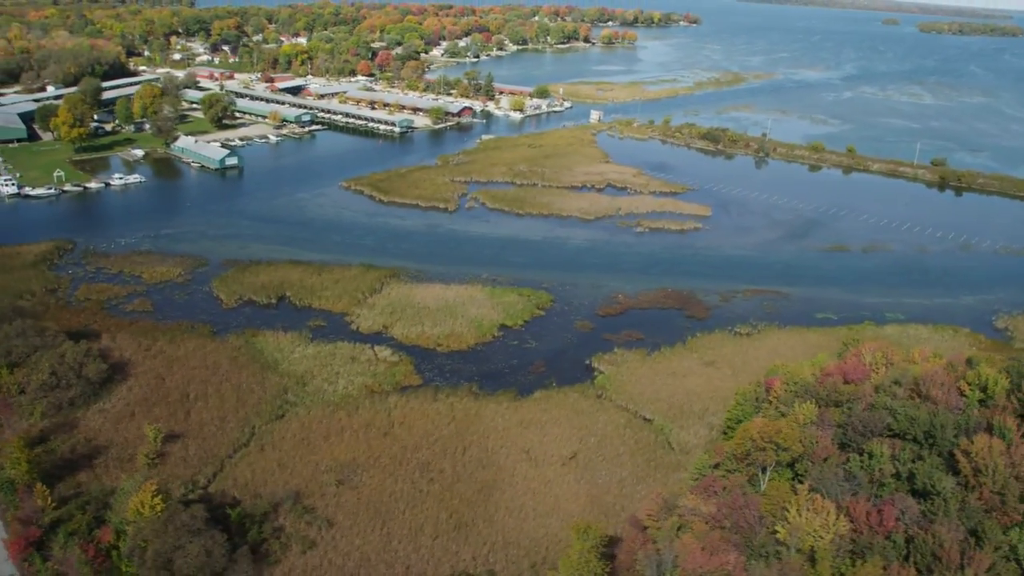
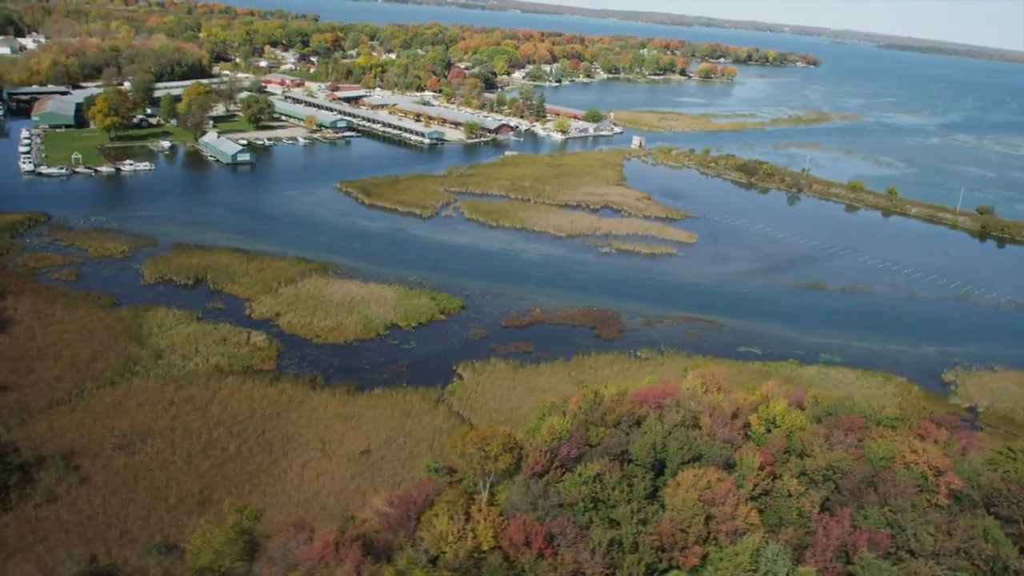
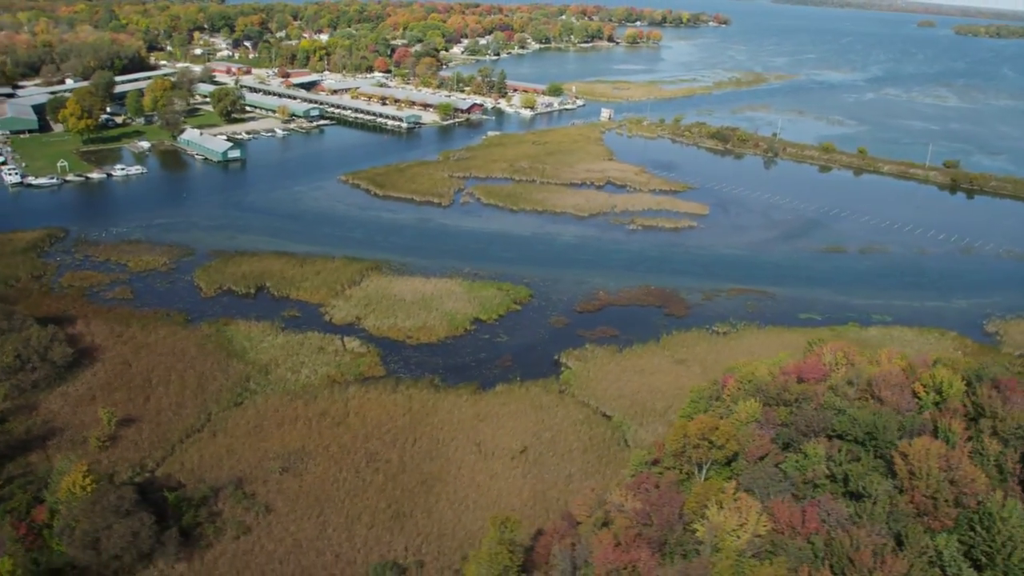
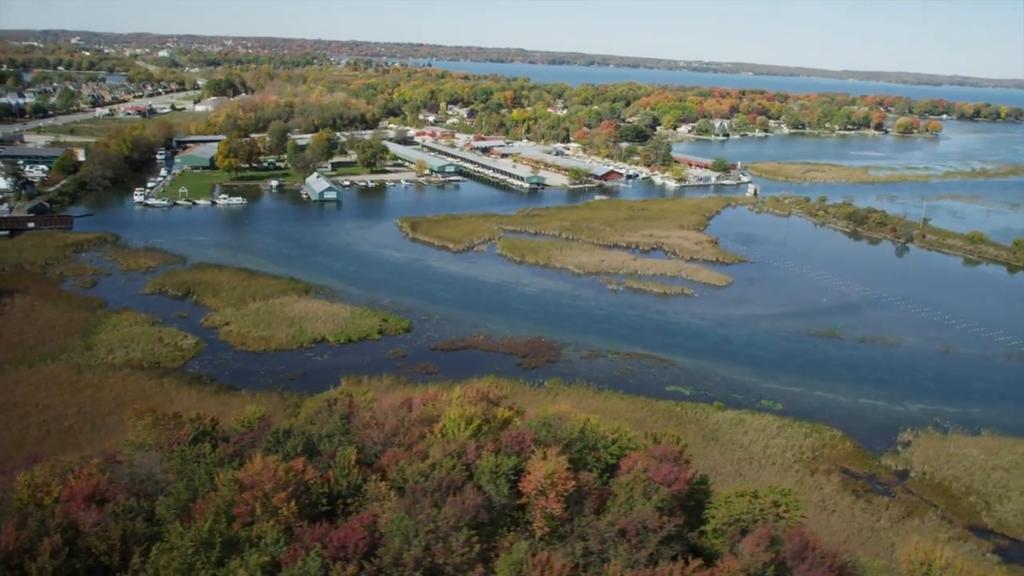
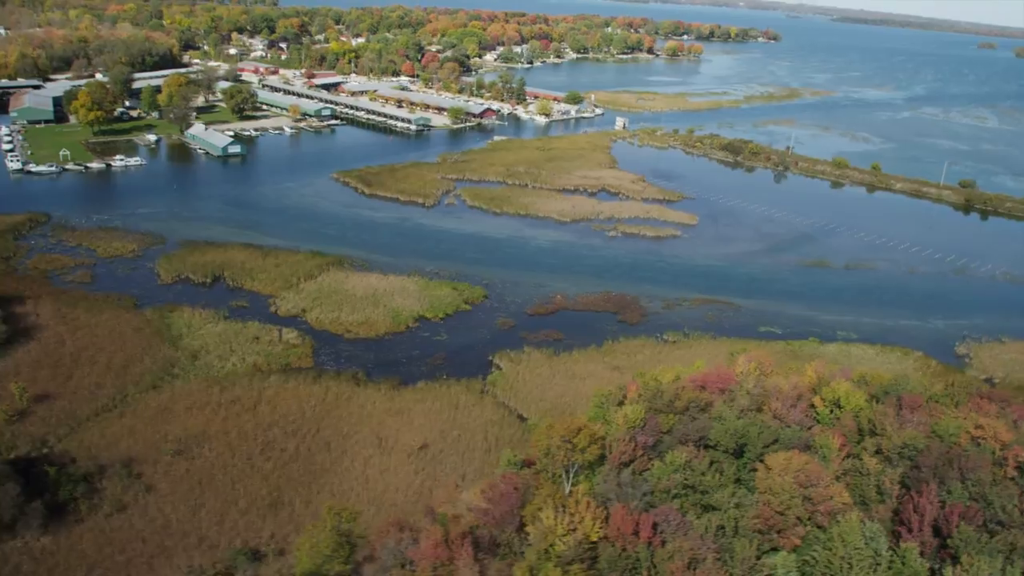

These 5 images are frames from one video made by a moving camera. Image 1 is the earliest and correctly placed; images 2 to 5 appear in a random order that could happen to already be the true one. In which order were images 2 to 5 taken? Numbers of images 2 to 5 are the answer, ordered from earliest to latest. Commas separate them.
3, 5, 2, 4
